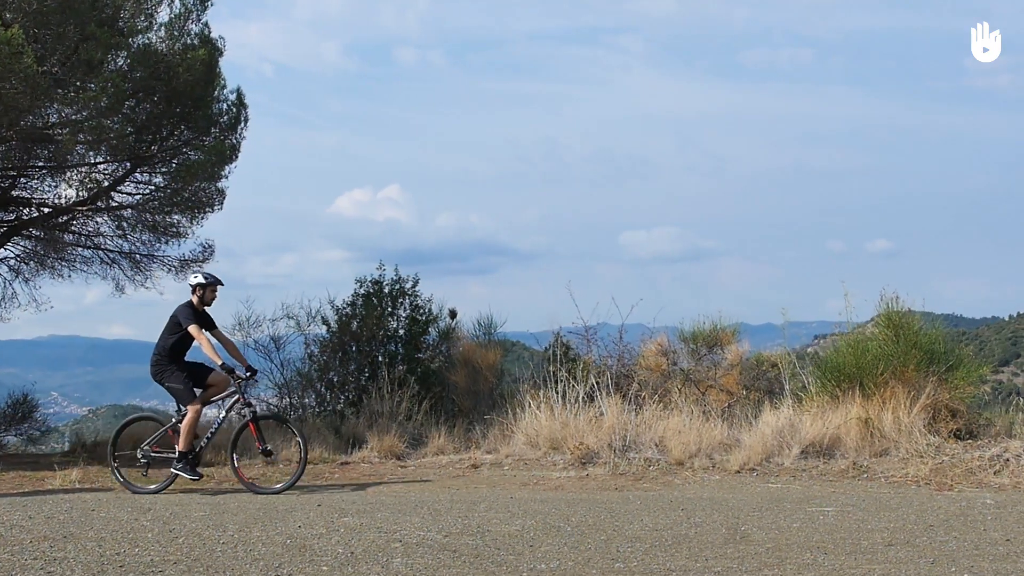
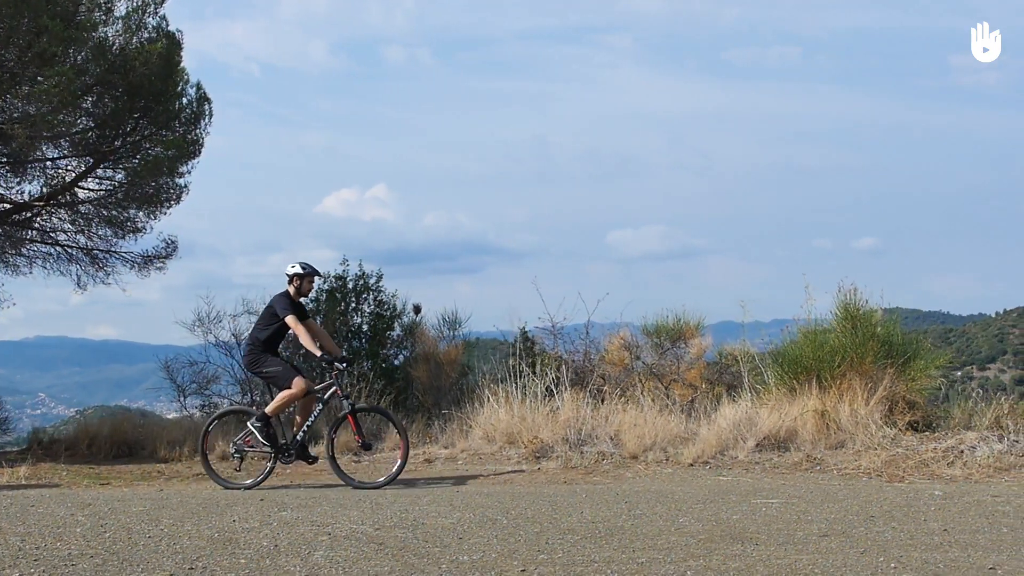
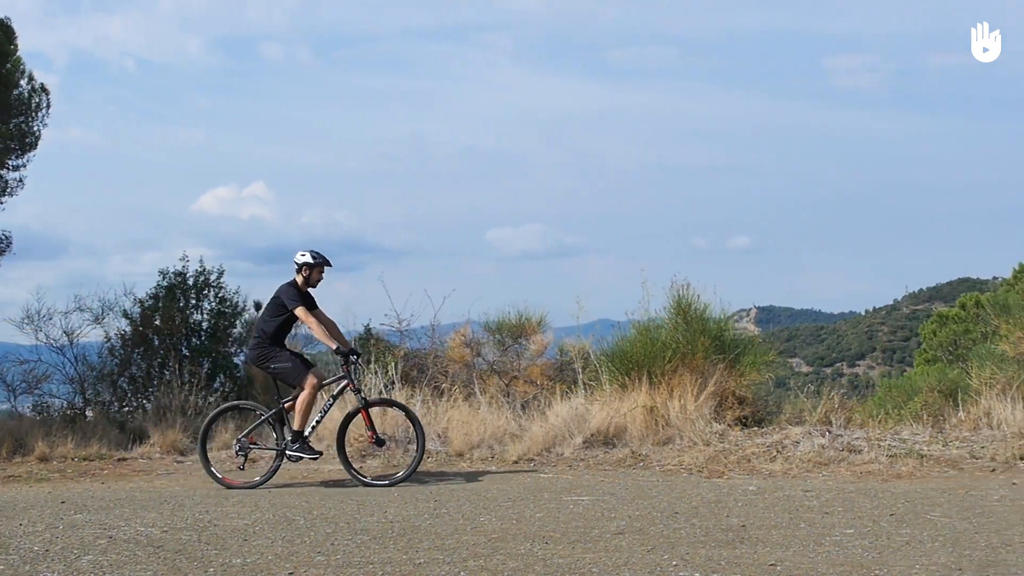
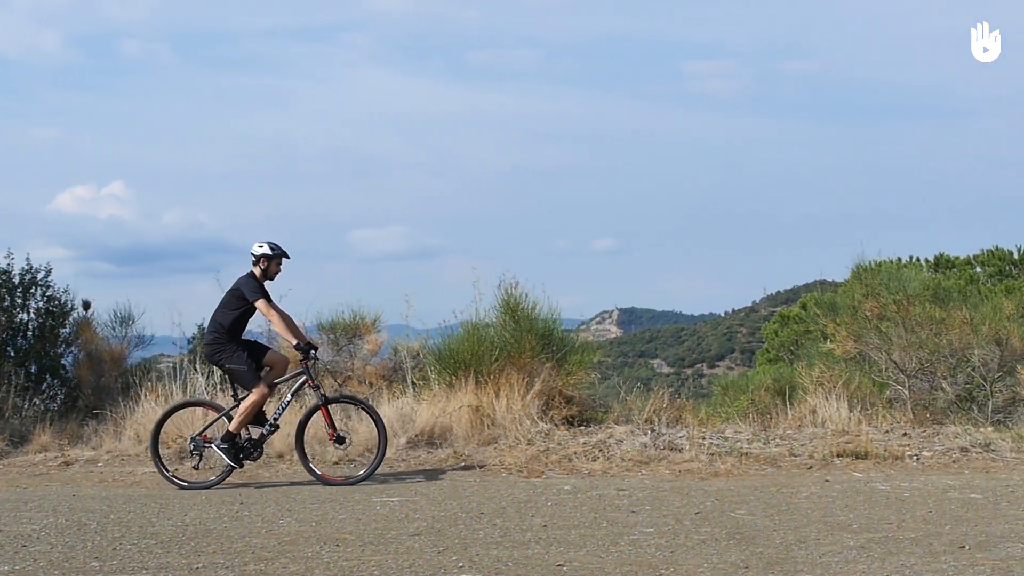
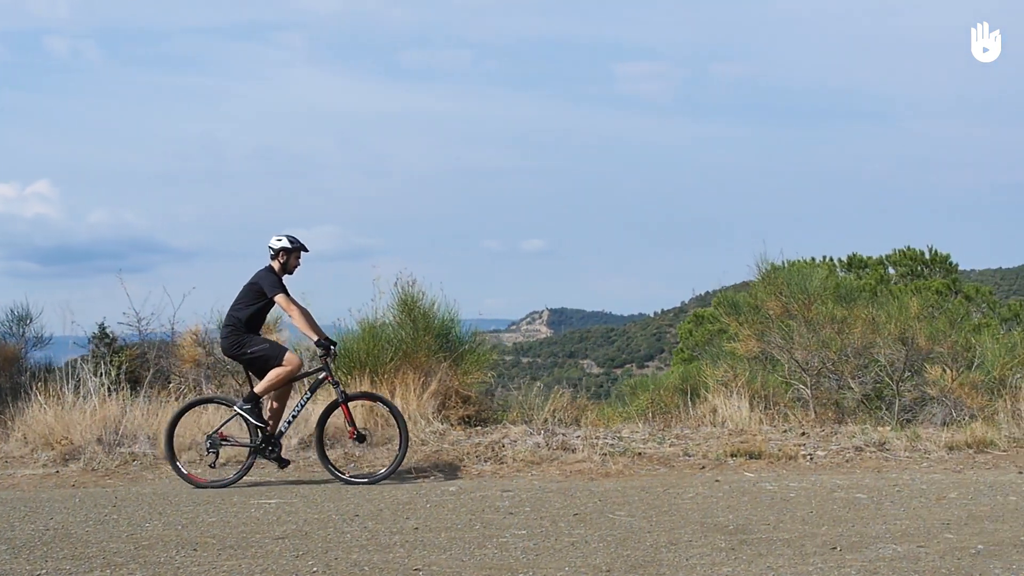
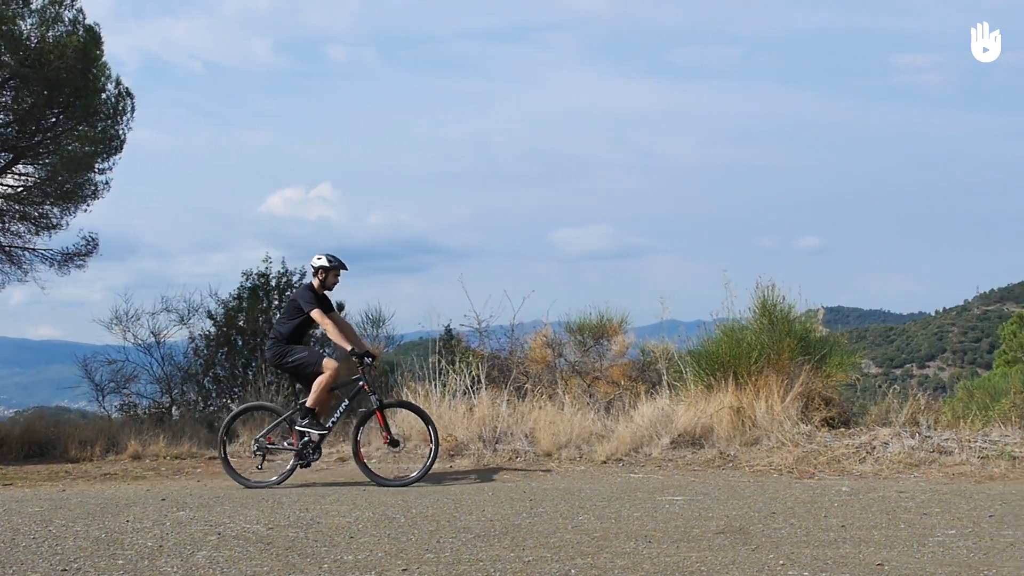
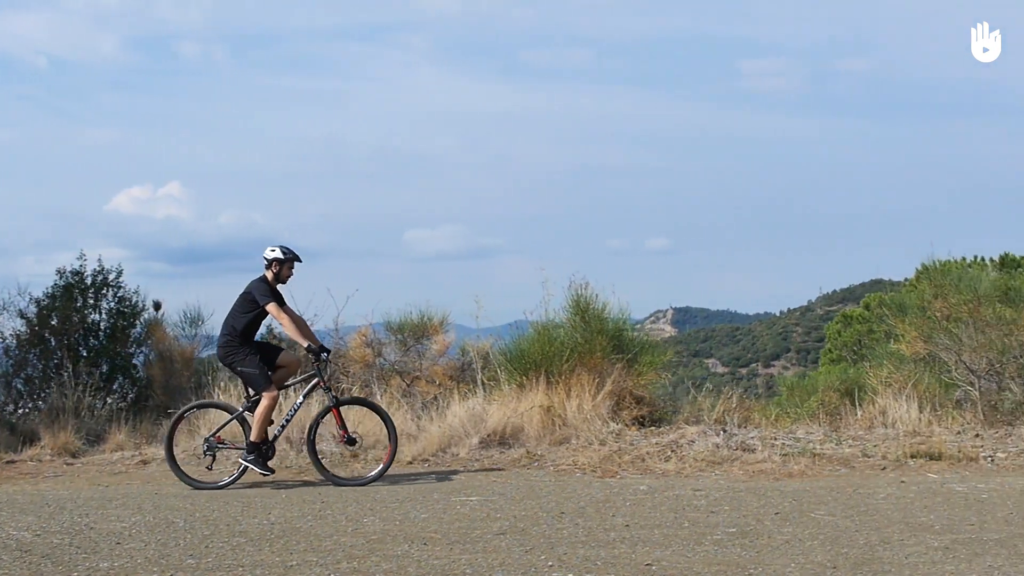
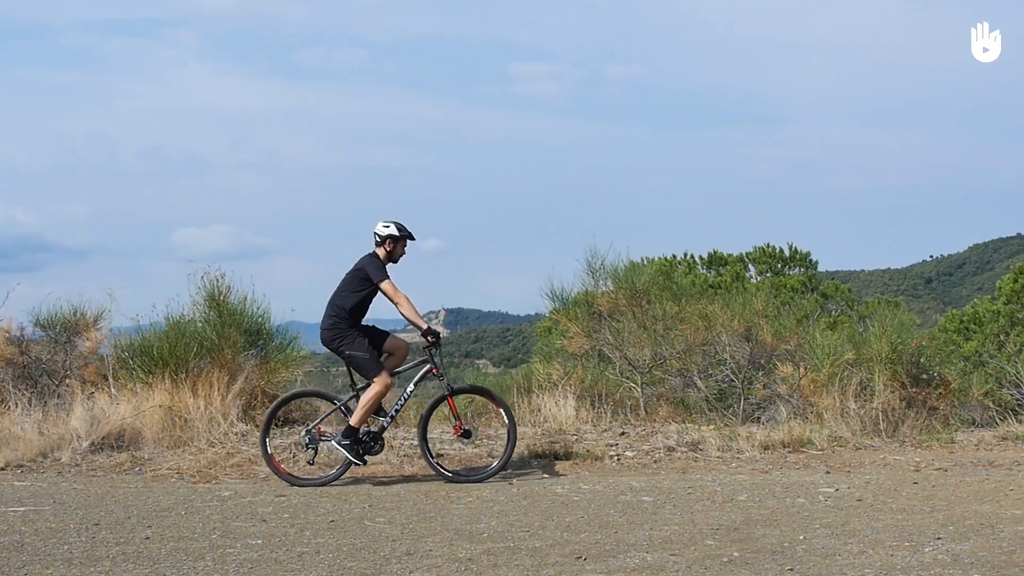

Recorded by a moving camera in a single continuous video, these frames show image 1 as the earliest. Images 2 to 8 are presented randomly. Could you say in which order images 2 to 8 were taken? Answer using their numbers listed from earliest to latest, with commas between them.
2, 6, 3, 7, 4, 5, 8
